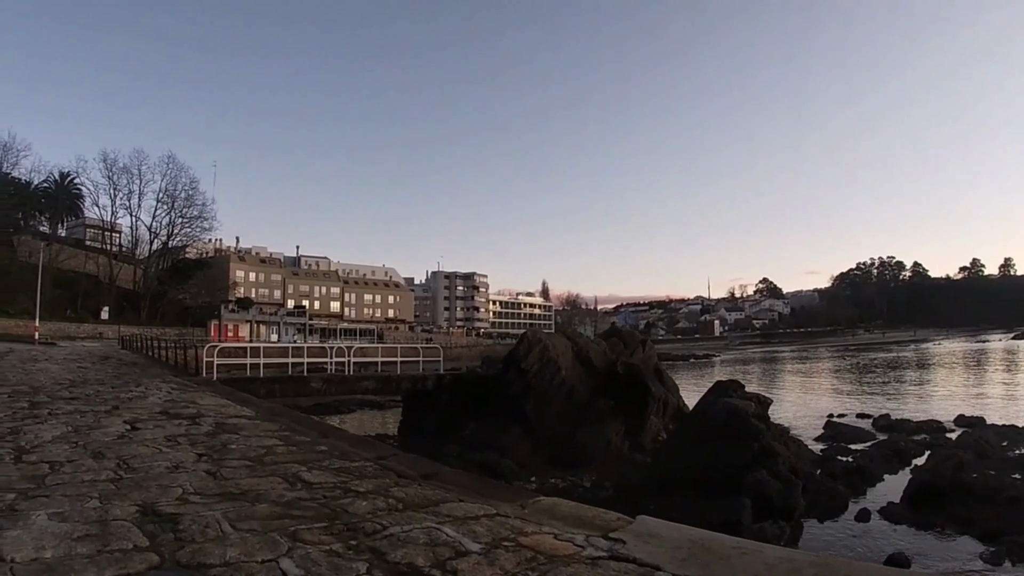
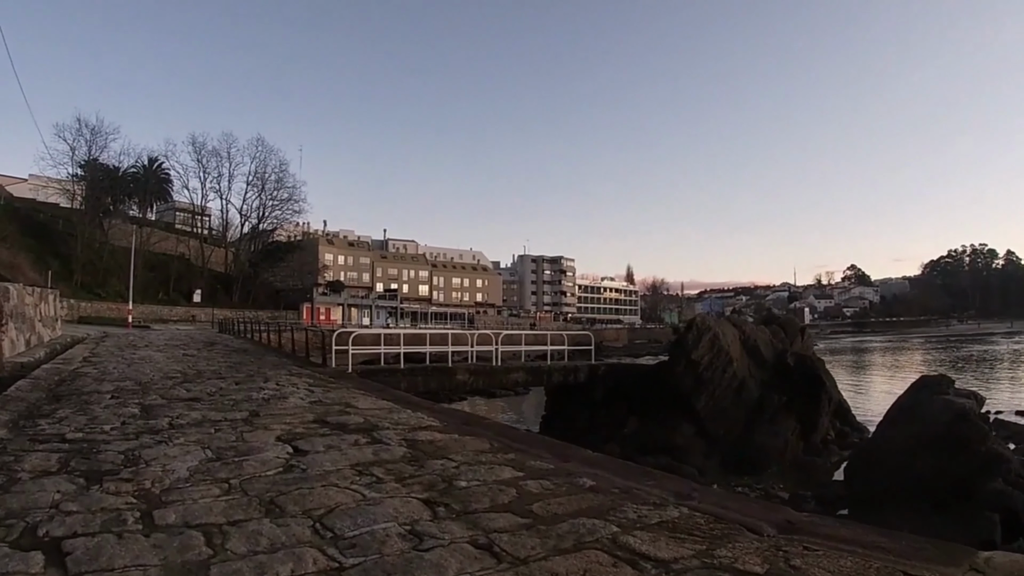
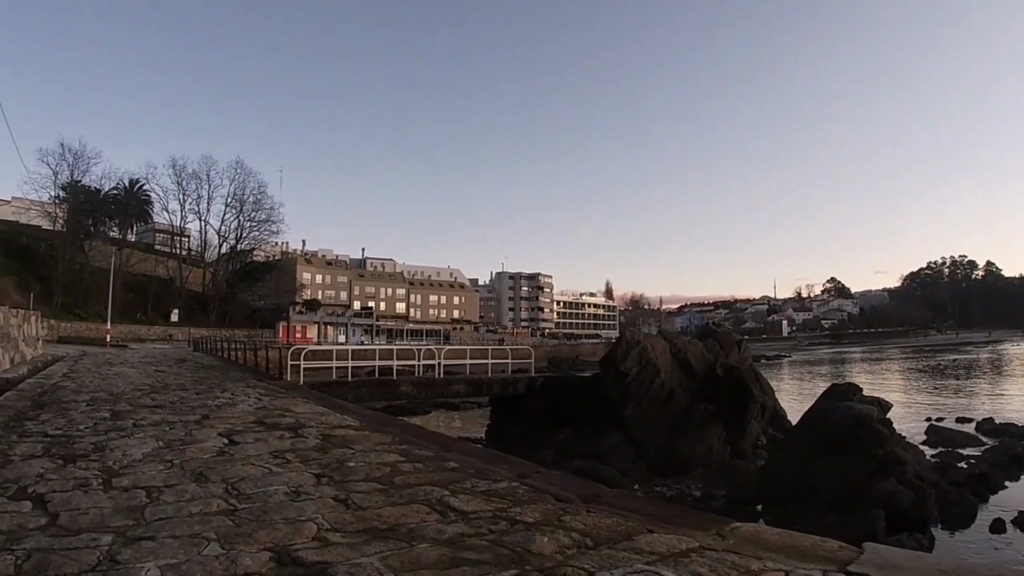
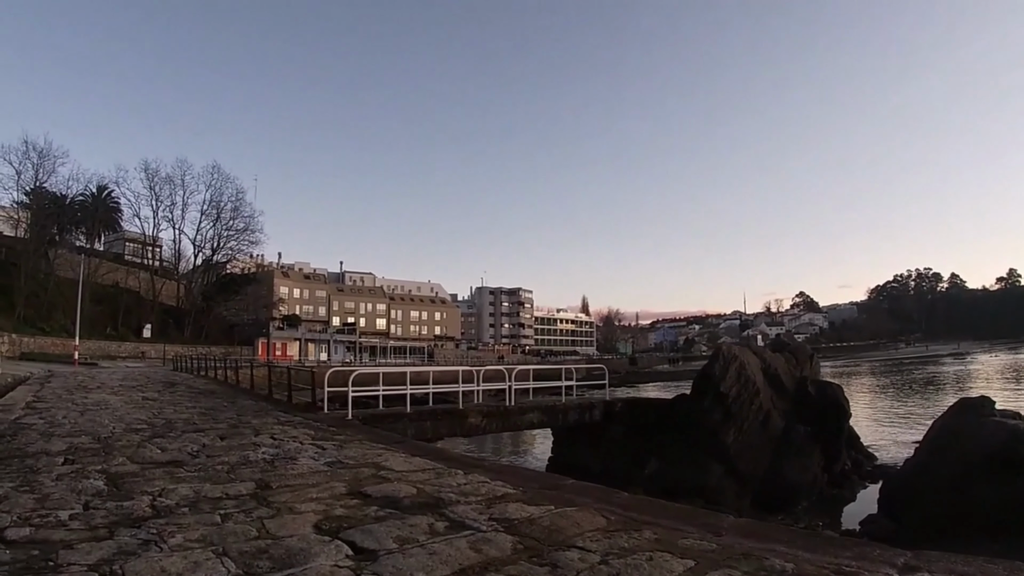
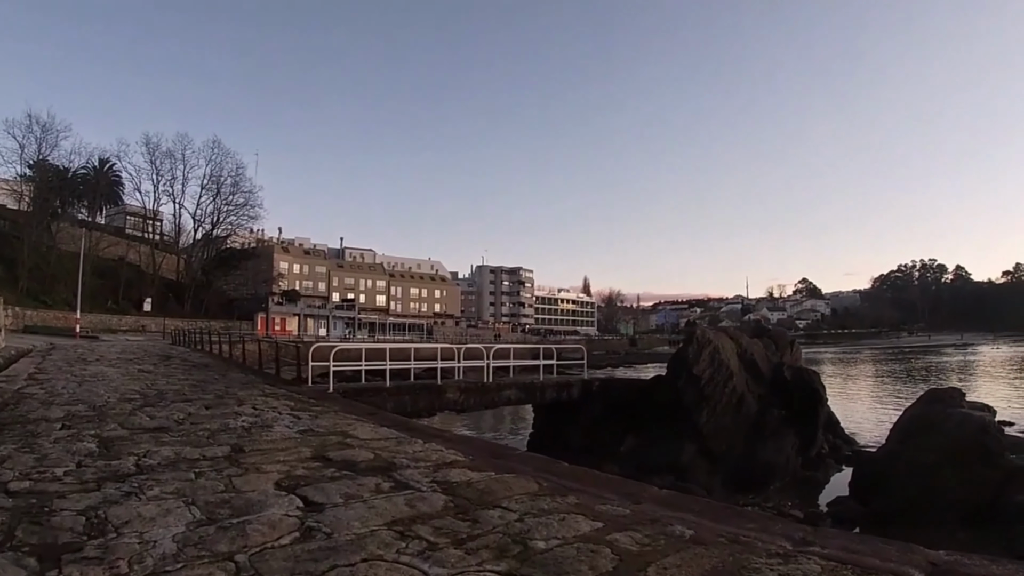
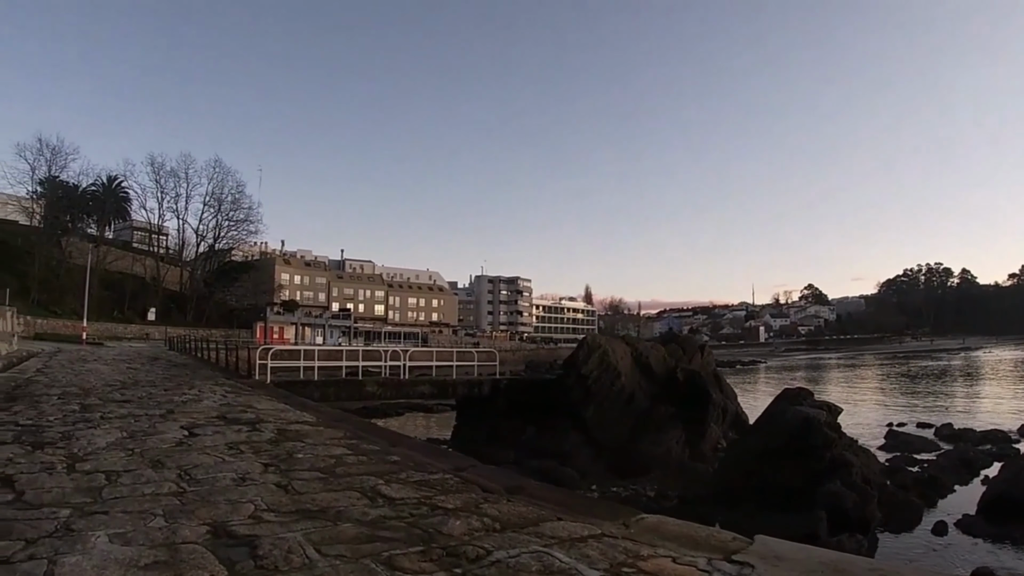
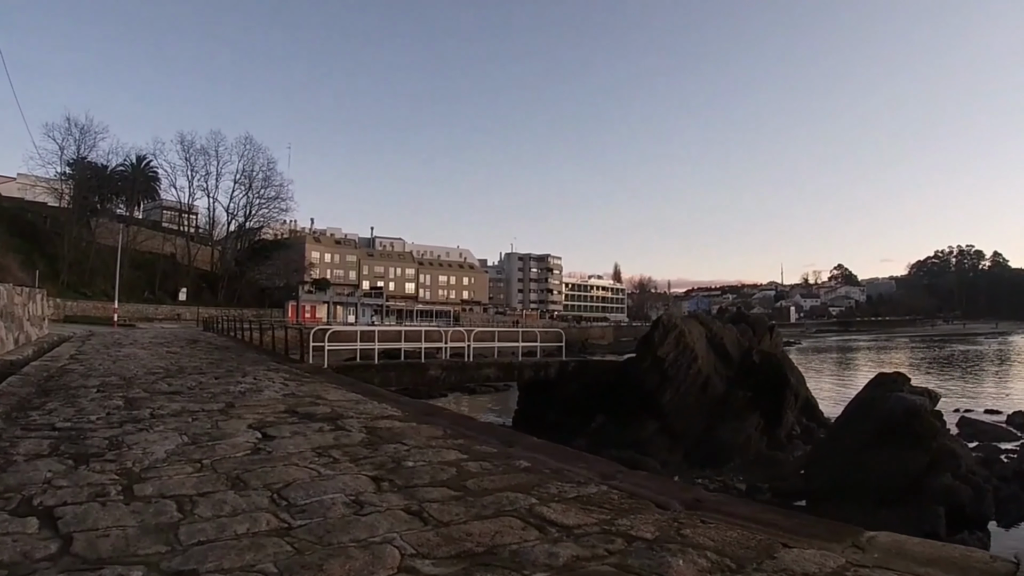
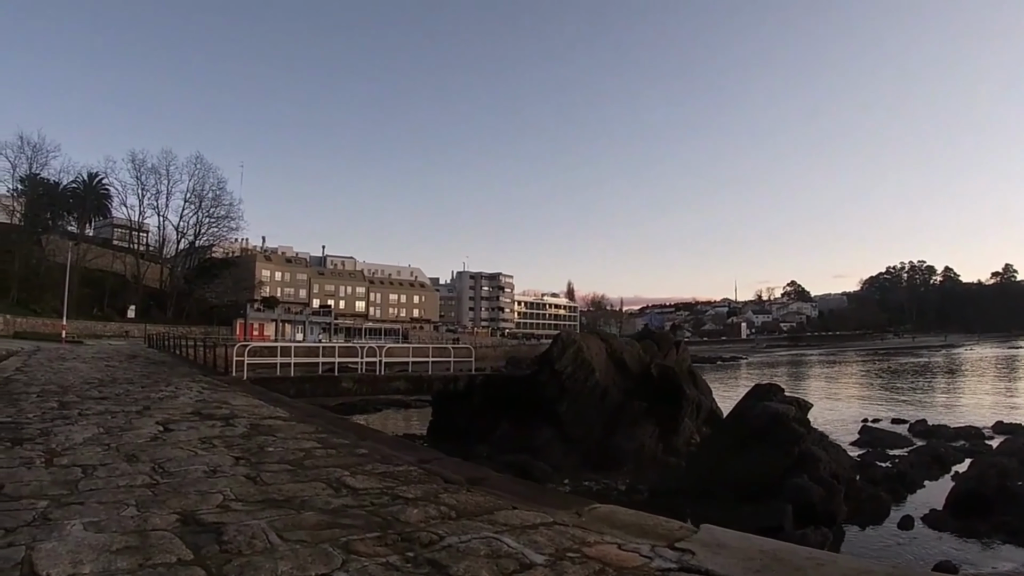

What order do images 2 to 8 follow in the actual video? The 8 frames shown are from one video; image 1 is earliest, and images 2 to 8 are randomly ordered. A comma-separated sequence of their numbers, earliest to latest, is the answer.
8, 6, 3, 7, 2, 5, 4
